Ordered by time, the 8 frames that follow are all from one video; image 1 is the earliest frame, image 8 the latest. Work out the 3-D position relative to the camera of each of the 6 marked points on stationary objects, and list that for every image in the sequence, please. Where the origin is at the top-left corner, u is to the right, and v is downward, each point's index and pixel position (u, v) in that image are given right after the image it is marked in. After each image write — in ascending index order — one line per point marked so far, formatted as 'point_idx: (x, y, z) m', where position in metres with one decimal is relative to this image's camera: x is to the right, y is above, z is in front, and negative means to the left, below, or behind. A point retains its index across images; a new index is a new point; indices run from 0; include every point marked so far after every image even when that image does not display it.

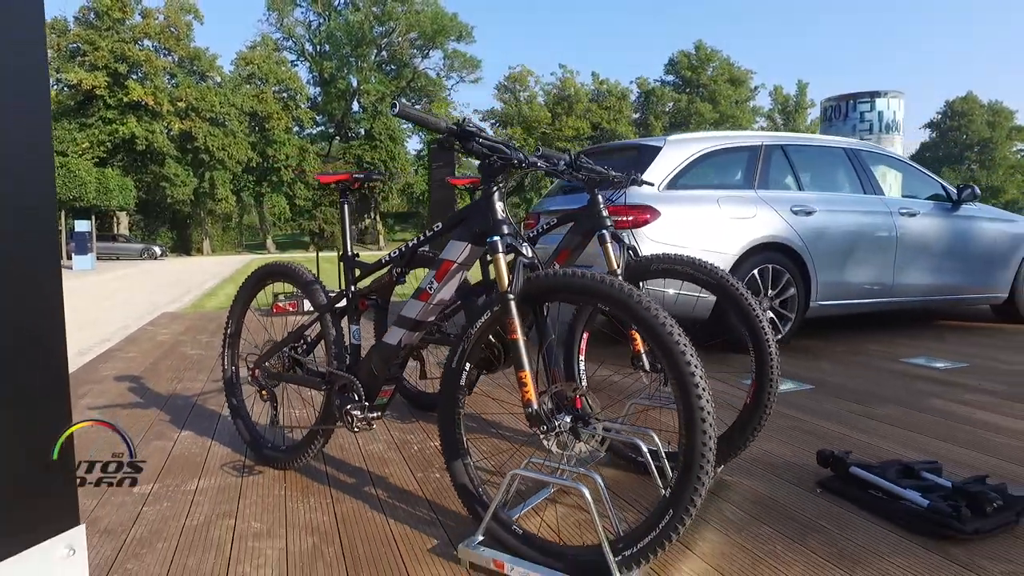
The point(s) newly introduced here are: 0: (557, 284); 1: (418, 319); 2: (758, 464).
0: (+0.1, 0.0, +1.7) m
1: (-0.3, -0.1, +2.1) m
2: (+0.9, -0.7, +2.5) m
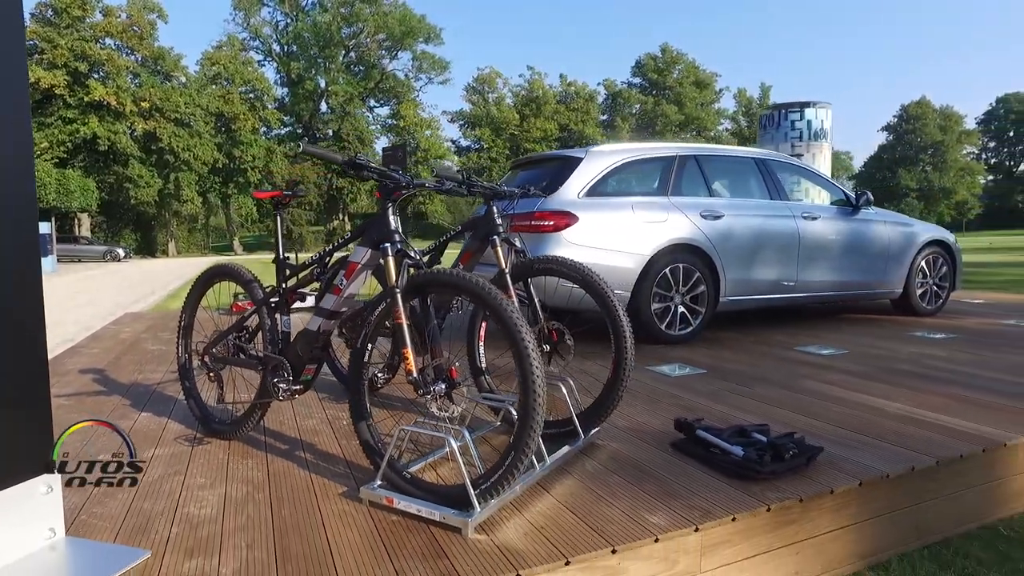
0: (-0.3, 0.0, +2.2) m
1: (-0.7, -0.1, +2.5) m
2: (+0.5, -0.6, +3.0) m
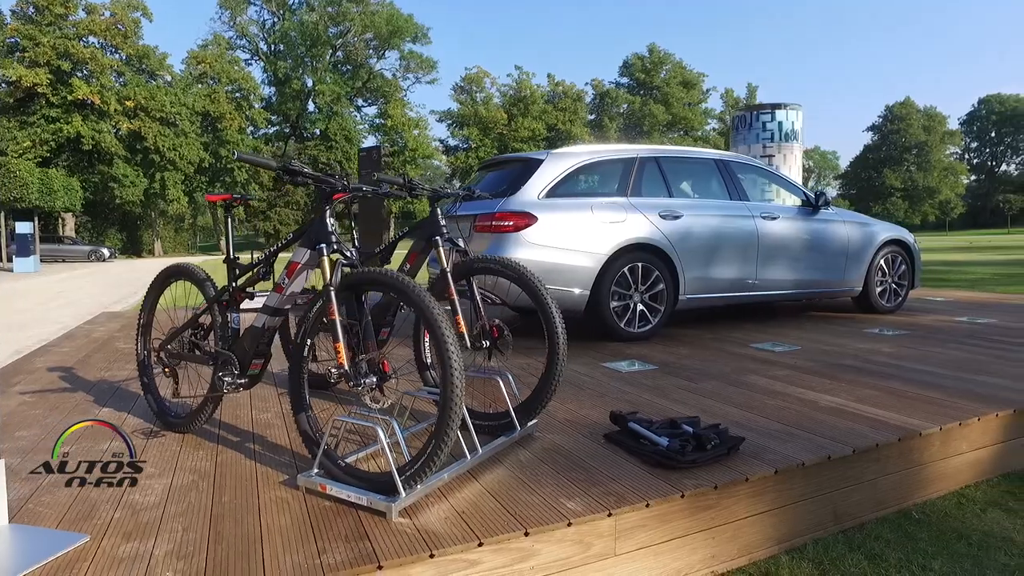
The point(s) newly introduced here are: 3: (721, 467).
0: (-0.5, 0.0, +2.3) m
1: (-0.9, -0.1, +2.6) m
2: (+0.2, -0.6, +3.1) m
3: (+0.8, -0.7, +2.5) m
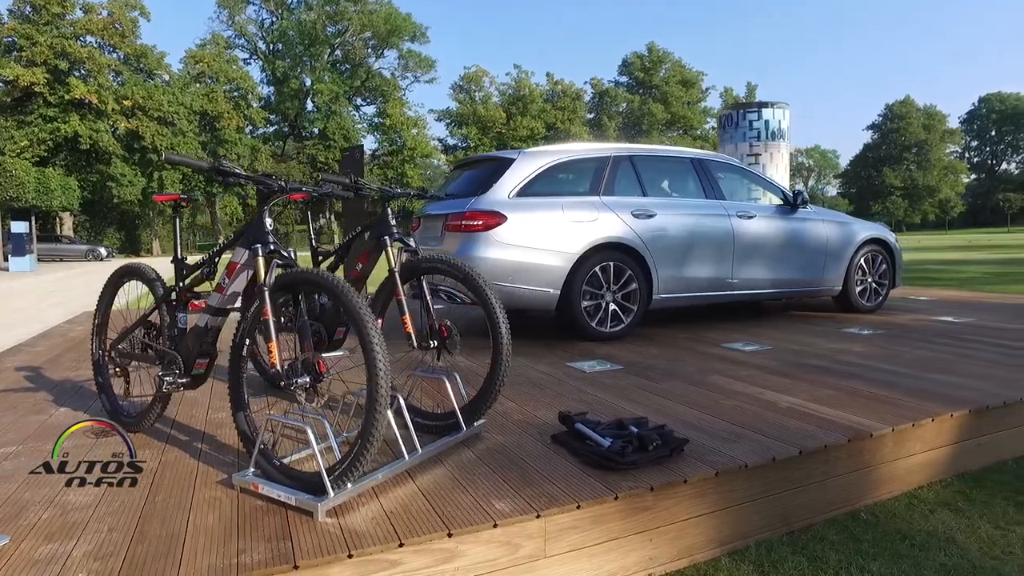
0: (-0.7, 0.0, +2.3) m
1: (-1.2, -0.1, +2.6) m
2: (0.0, -0.6, +3.1) m
3: (+0.6, -0.7, +2.5) m
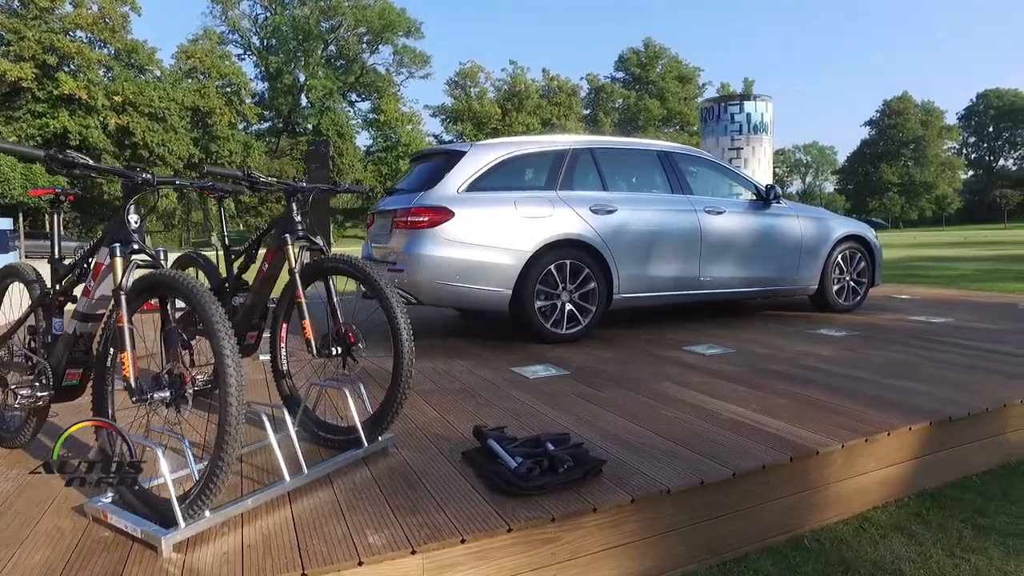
0: (-1.1, 0.0, +2.0) m
1: (-1.5, -0.1, +2.4) m
2: (-0.4, -0.6, +2.8) m
3: (+0.2, -0.7, +2.2) m
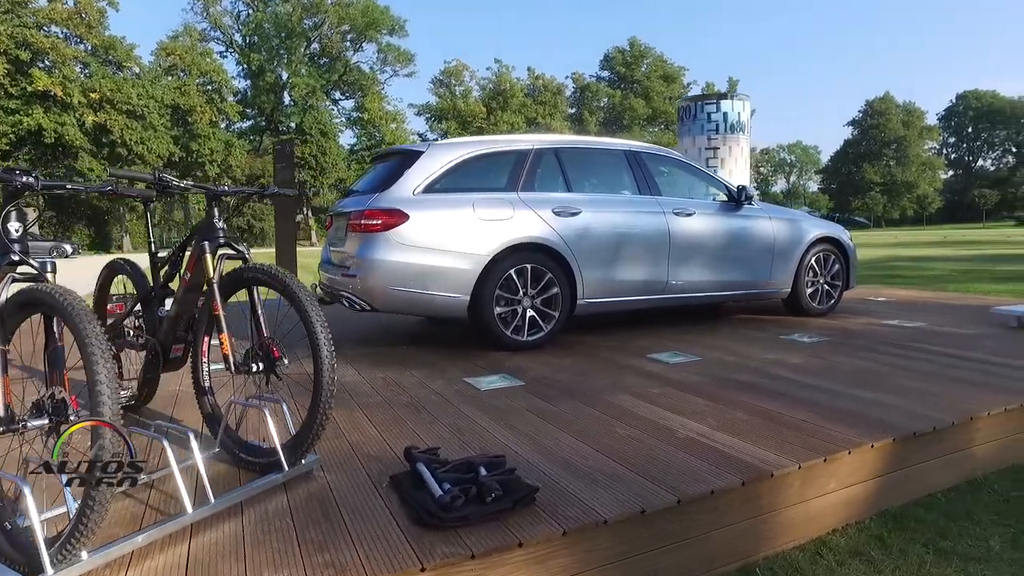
0: (-1.4, 0.0, +1.8) m
1: (-1.8, -0.1, +2.1) m
2: (-0.6, -0.7, +2.6) m
3: (0.0, -0.7, +2.0) m
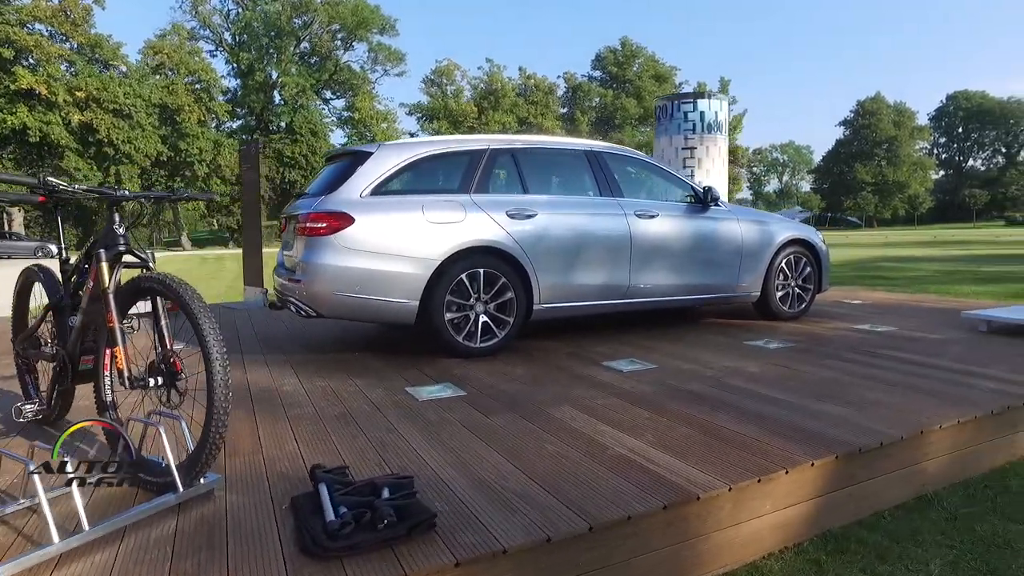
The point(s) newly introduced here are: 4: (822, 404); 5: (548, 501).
0: (-1.7, -0.1, +1.7) m
1: (-2.1, -0.2, +2.0) m
2: (-0.9, -0.7, +2.5) m
3: (-0.4, -0.8, +1.9) m
4: (+1.6, -0.6, +3.3) m
5: (+0.1, -0.7, +2.2) m
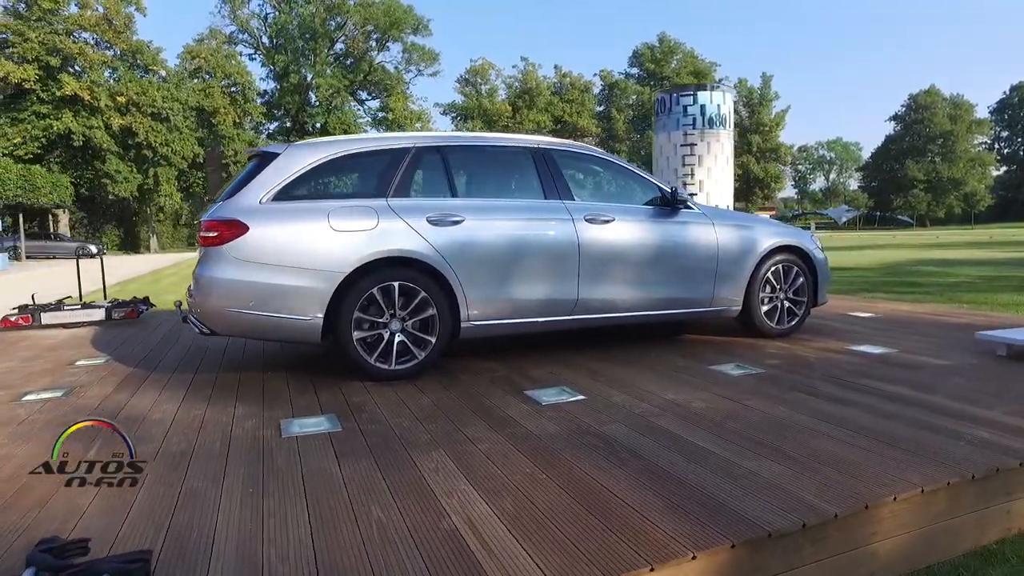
0: (-2.3, -0.1, +1.3) m
1: (-2.7, -0.3, +1.6) m
2: (-1.5, -0.8, +2.0) m
3: (-1.0, -0.9, +1.4) m
4: (+1.0, -0.7, +2.7) m
5: (-0.5, -0.8, +1.7) m
